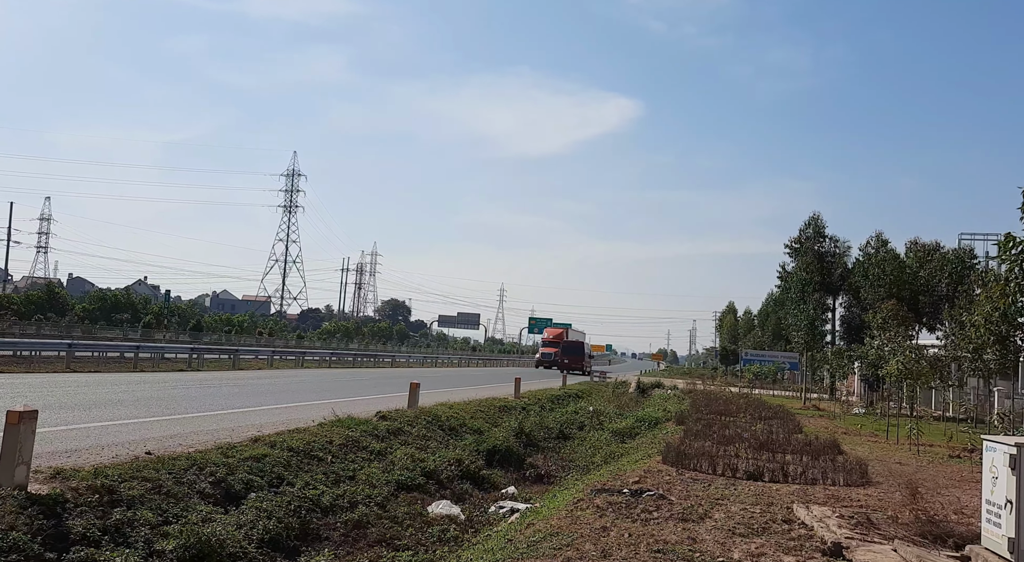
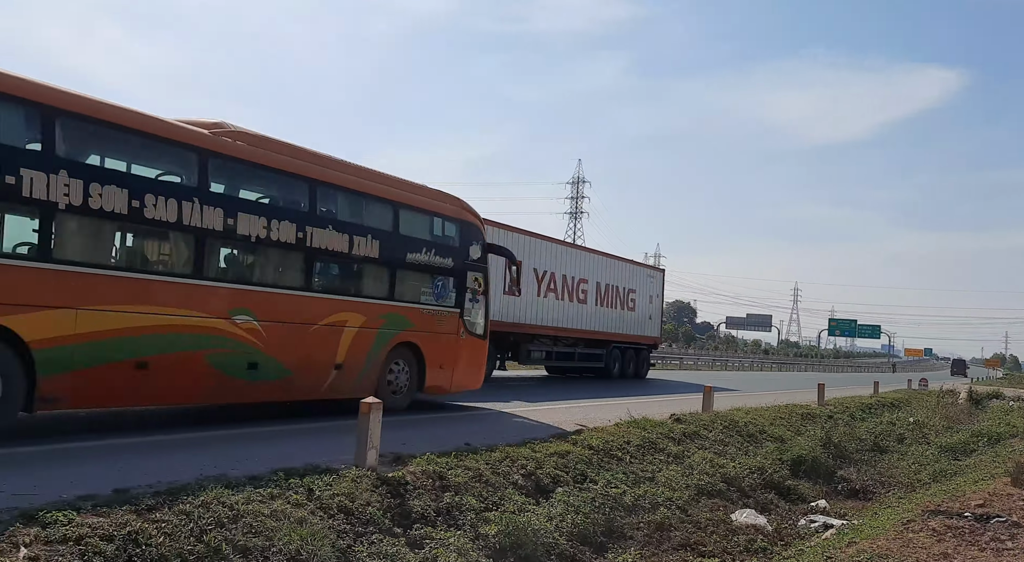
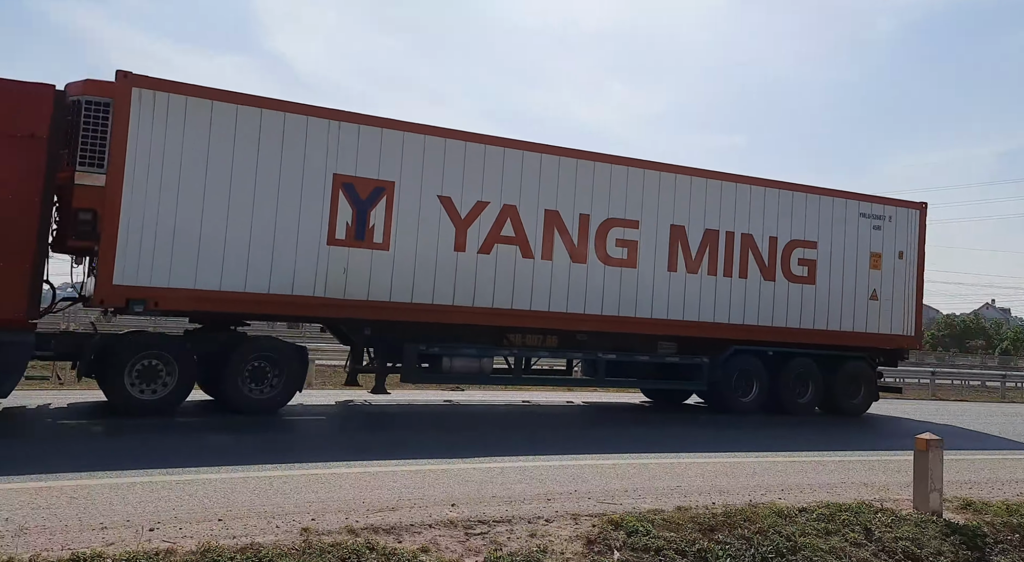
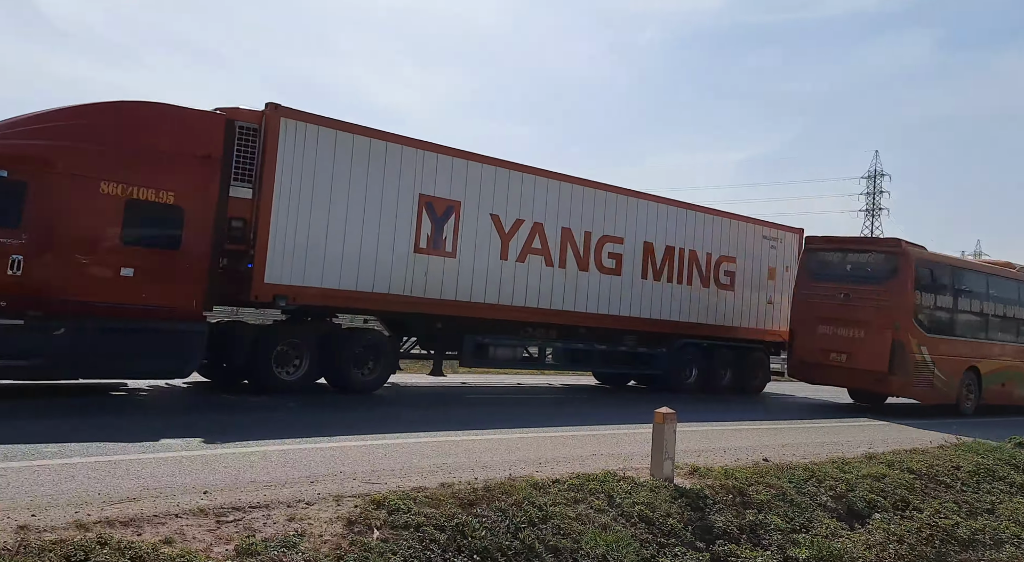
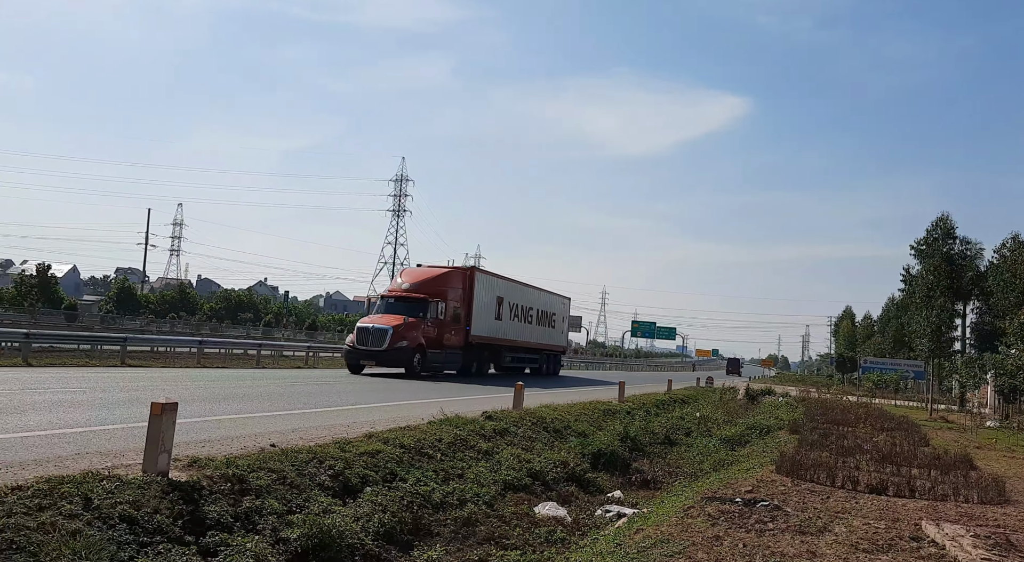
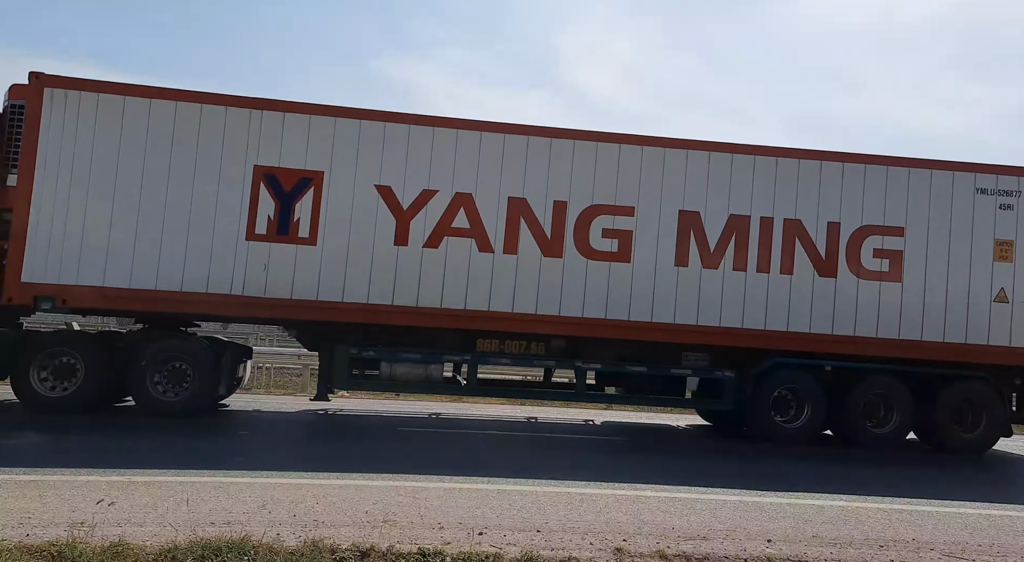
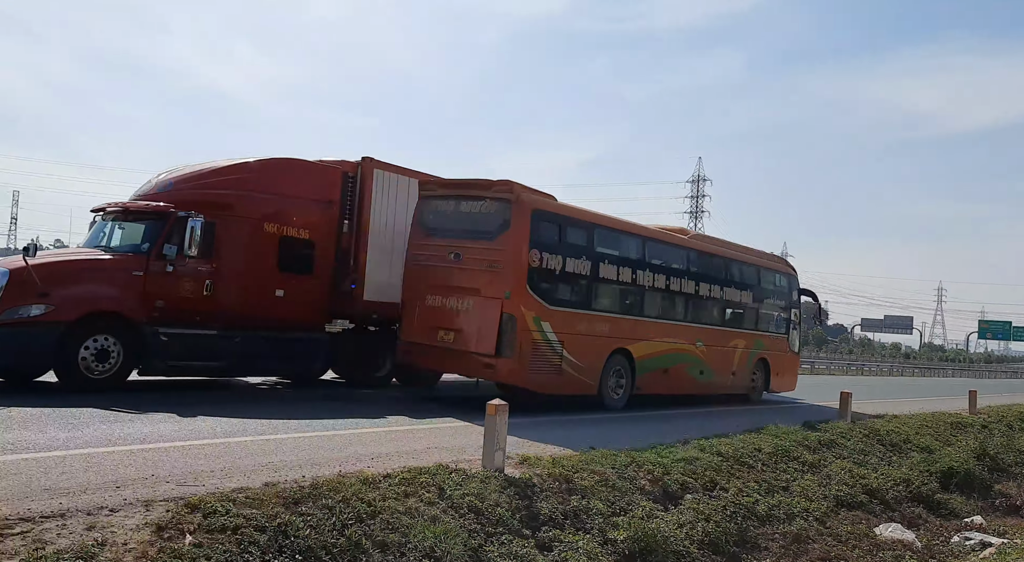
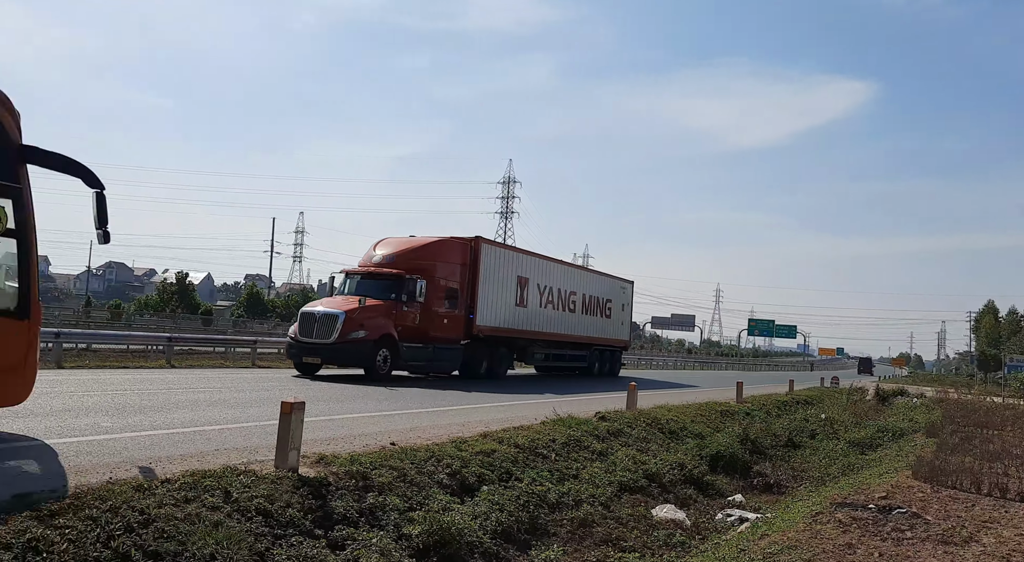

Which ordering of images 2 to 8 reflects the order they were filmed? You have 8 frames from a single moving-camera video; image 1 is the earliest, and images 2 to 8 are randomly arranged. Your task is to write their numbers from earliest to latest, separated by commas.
5, 8, 2, 7, 4, 3, 6
